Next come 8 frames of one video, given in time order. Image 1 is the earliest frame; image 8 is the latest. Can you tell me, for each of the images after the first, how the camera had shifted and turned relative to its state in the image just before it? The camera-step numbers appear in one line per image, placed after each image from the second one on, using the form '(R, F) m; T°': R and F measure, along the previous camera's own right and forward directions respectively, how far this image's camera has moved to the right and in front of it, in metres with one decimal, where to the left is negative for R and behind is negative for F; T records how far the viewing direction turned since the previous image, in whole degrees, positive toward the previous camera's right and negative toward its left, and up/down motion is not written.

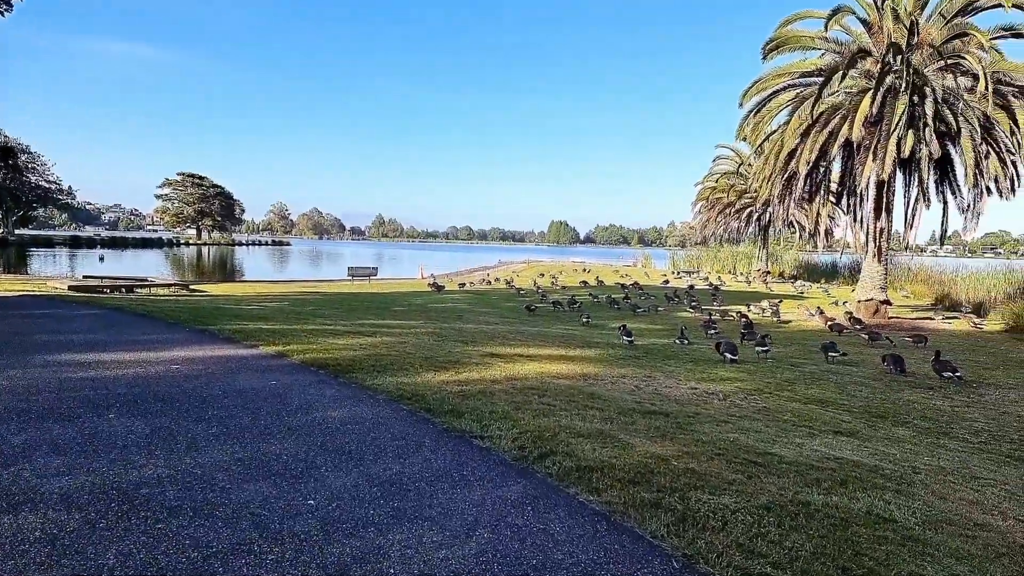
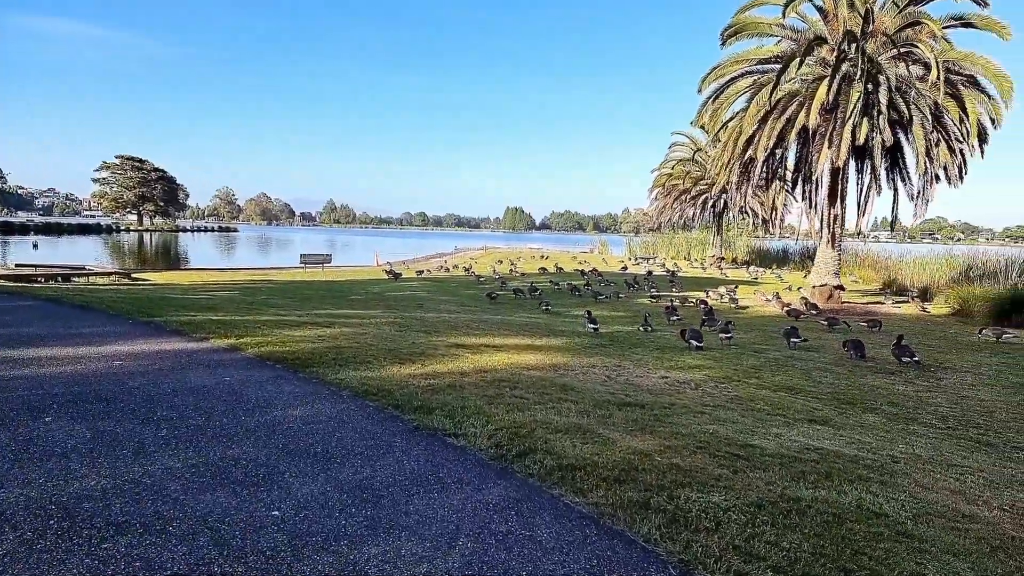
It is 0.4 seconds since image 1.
(-0.1, +0.2) m; +4°
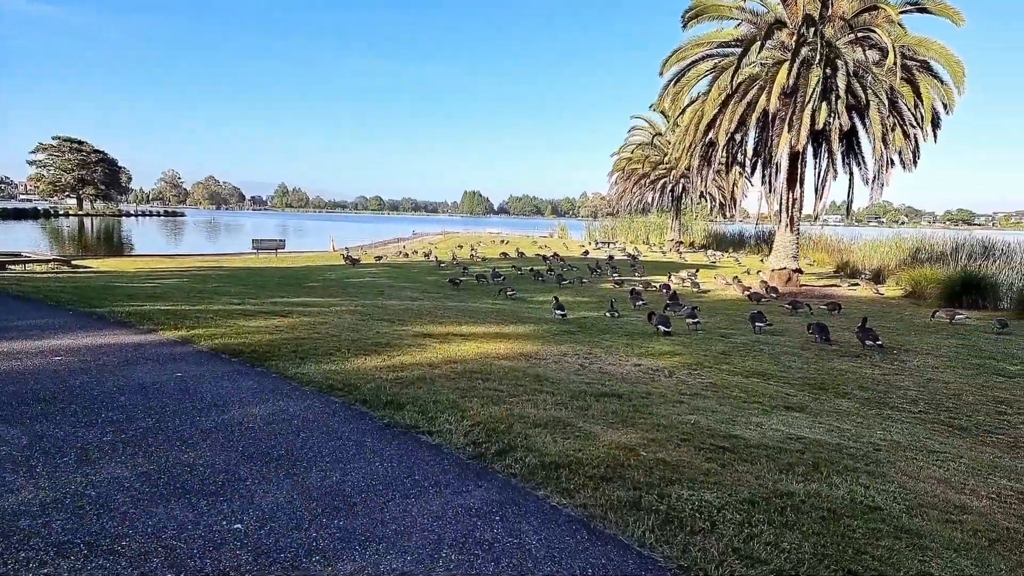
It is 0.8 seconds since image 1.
(-0.1, +0.2) m; +3°
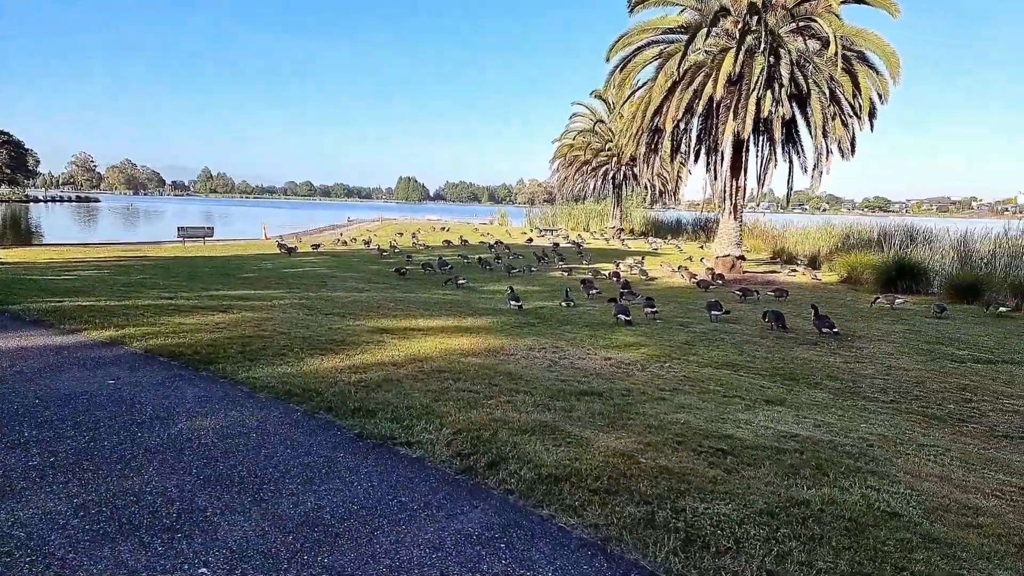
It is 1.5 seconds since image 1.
(-0.3, +0.4) m; +5°
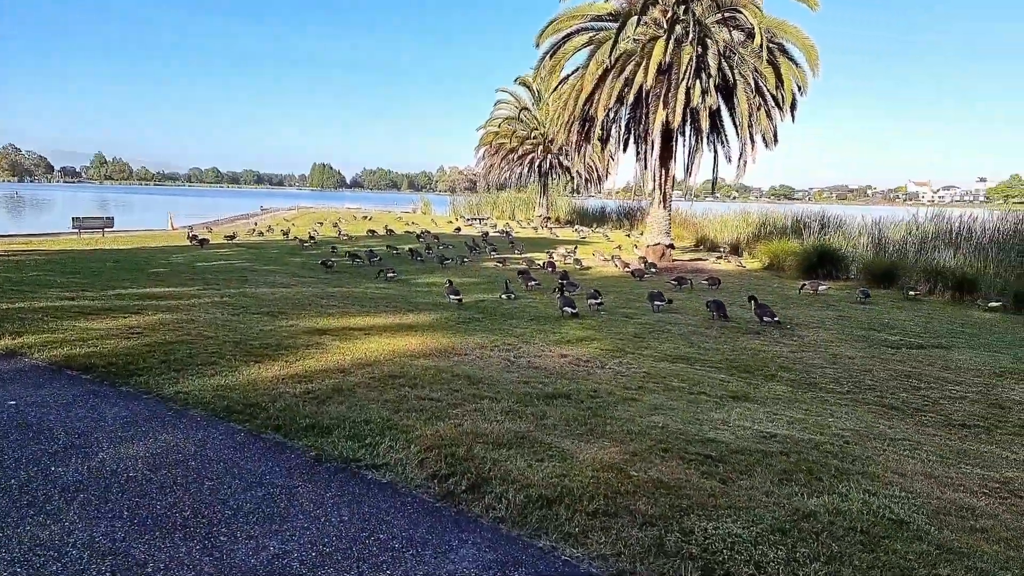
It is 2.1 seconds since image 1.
(-0.3, +0.4) m; +6°
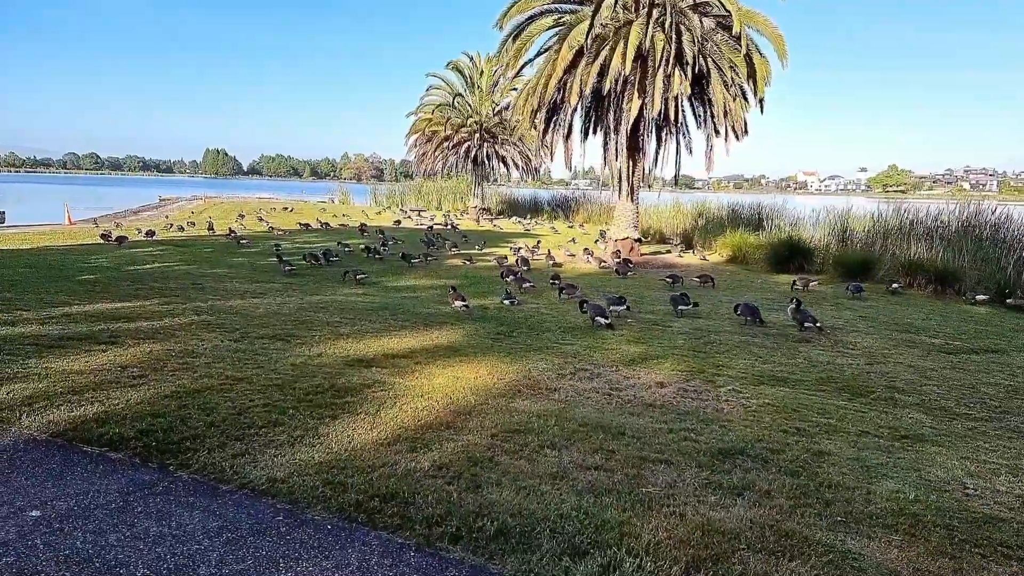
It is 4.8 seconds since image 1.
(-1.5, +1.2) m; +7°
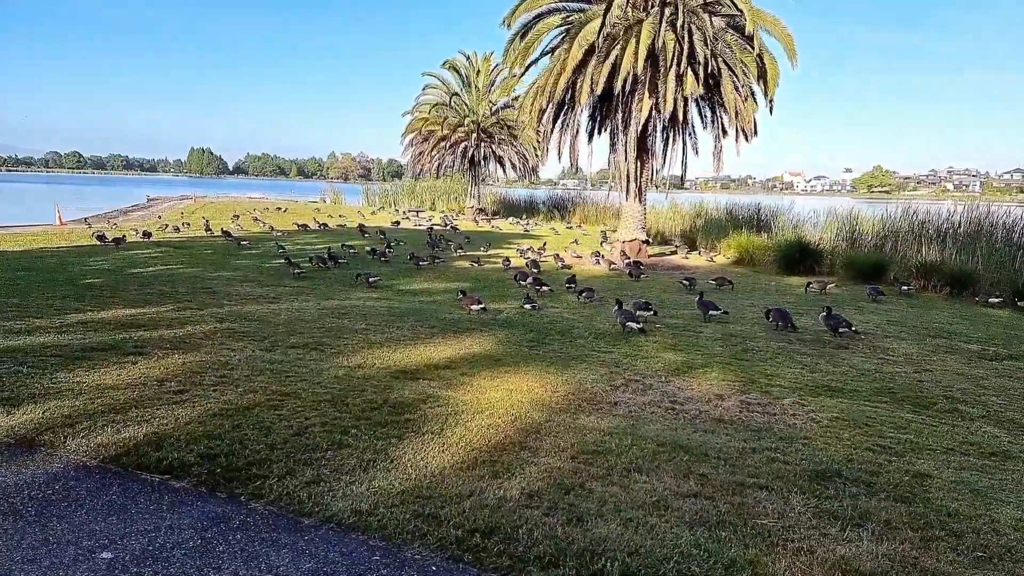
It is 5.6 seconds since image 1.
(-0.5, +0.3) m; +1°
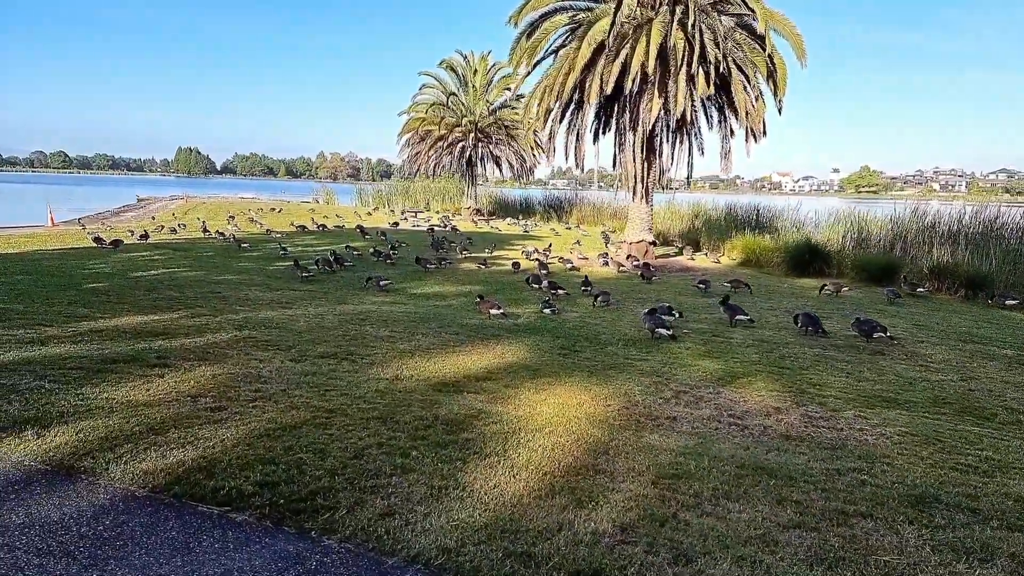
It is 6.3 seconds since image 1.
(-0.5, +0.3) m; +1°
